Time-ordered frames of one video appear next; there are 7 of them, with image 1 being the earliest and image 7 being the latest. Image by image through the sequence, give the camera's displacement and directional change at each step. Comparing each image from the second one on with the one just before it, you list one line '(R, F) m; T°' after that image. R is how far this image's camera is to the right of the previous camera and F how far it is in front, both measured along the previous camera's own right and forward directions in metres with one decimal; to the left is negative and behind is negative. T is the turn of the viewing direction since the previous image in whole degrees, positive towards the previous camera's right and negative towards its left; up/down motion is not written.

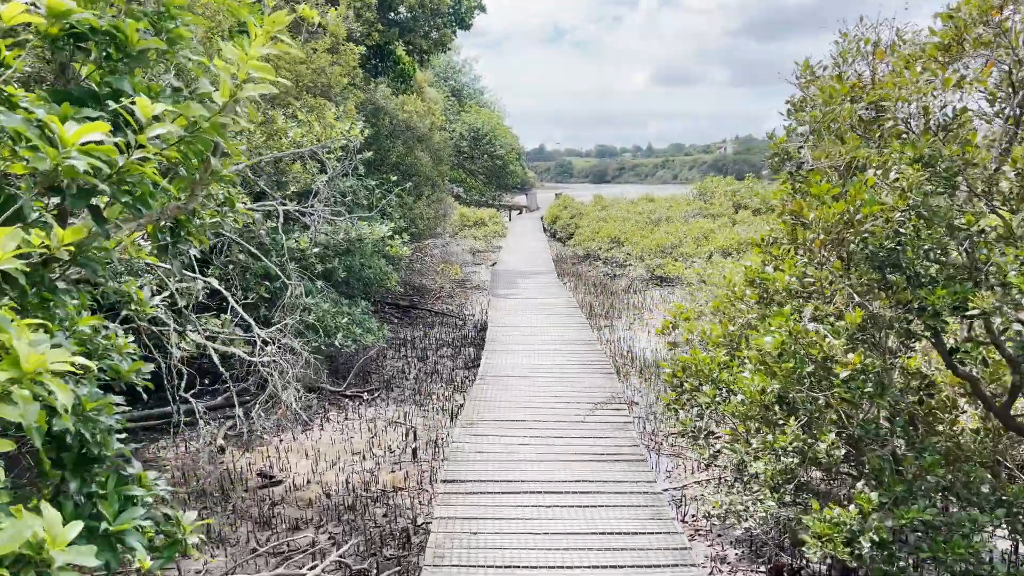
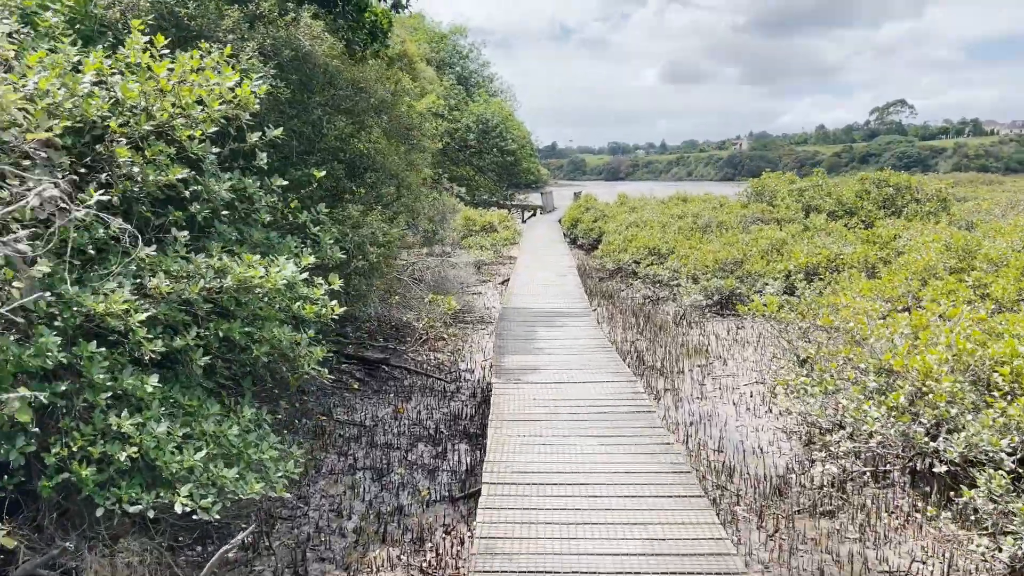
(0.0, +3.3) m; -1°
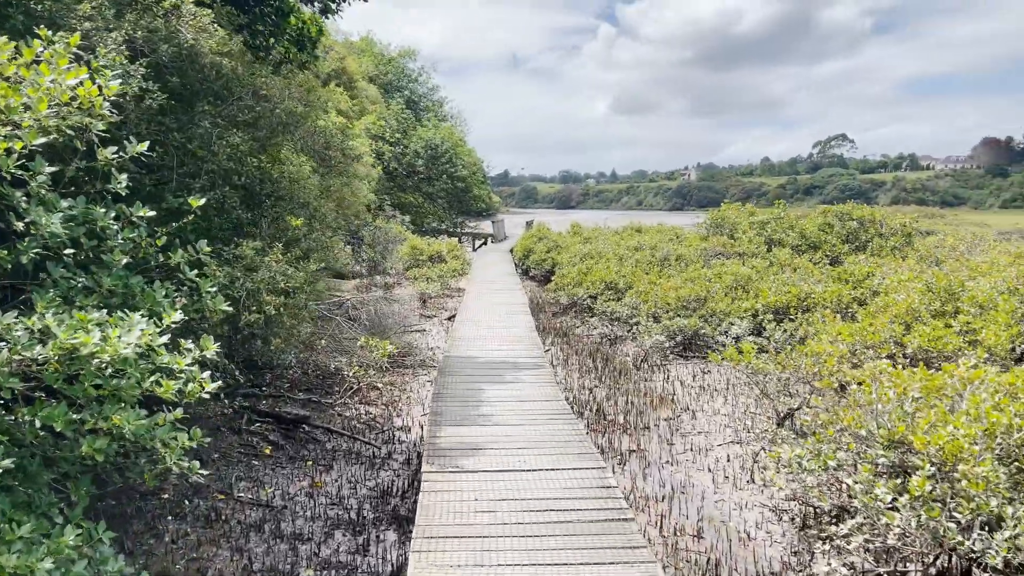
(+0.1, +0.9) m; +3°
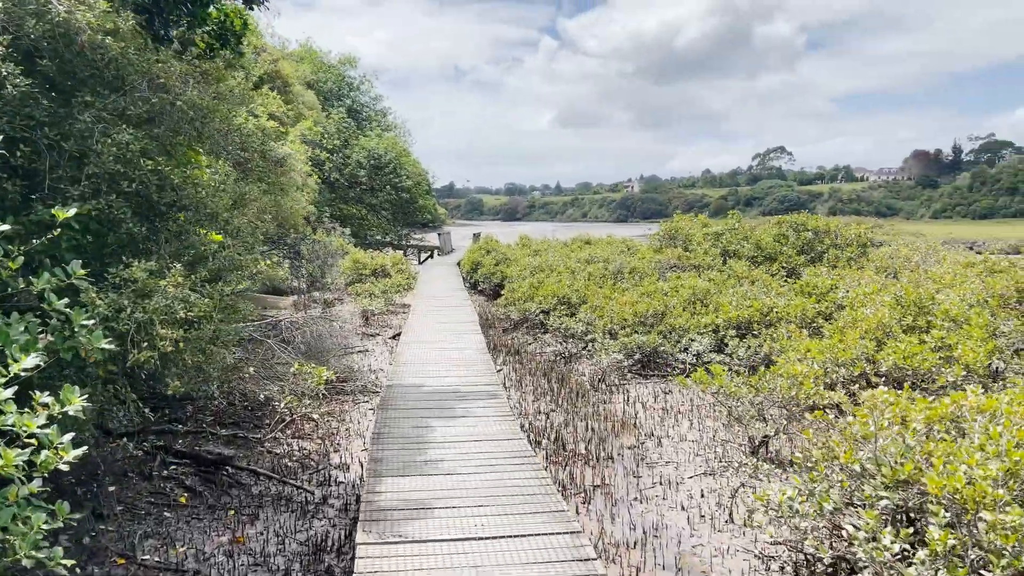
(0.0, +0.6) m; +4°
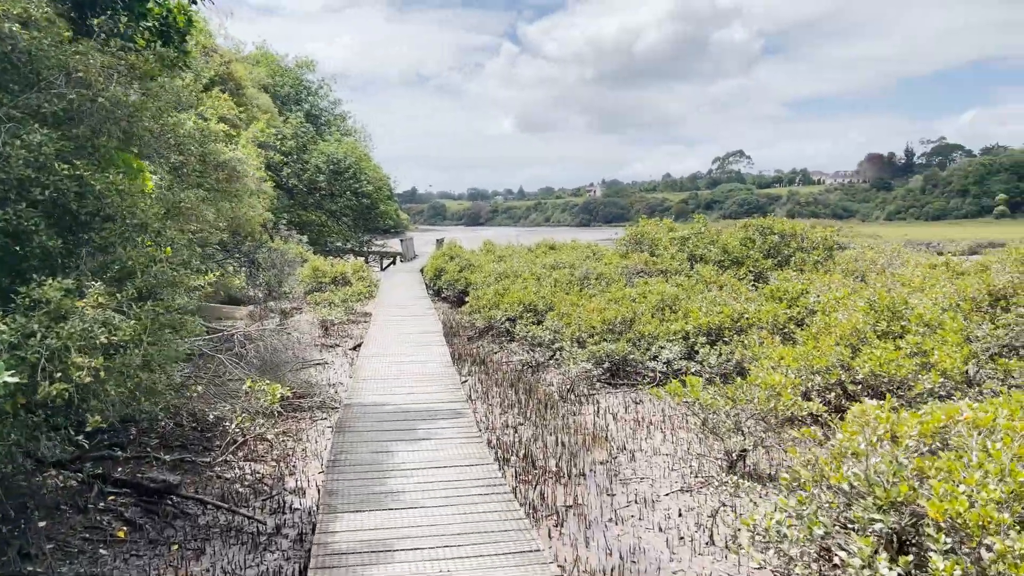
(0.0, +0.3) m; +3°
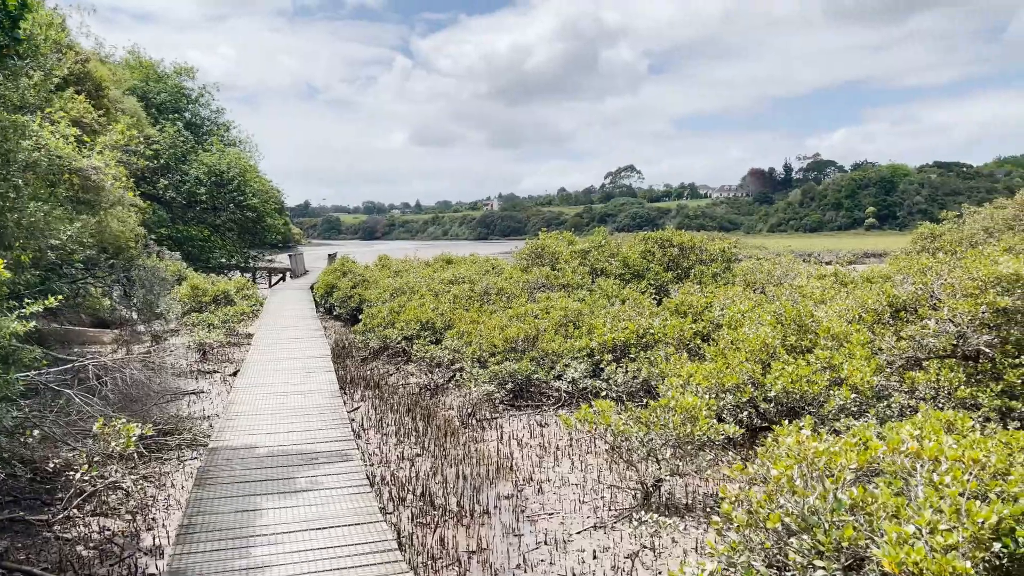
(0.0, +0.5) m; +7°
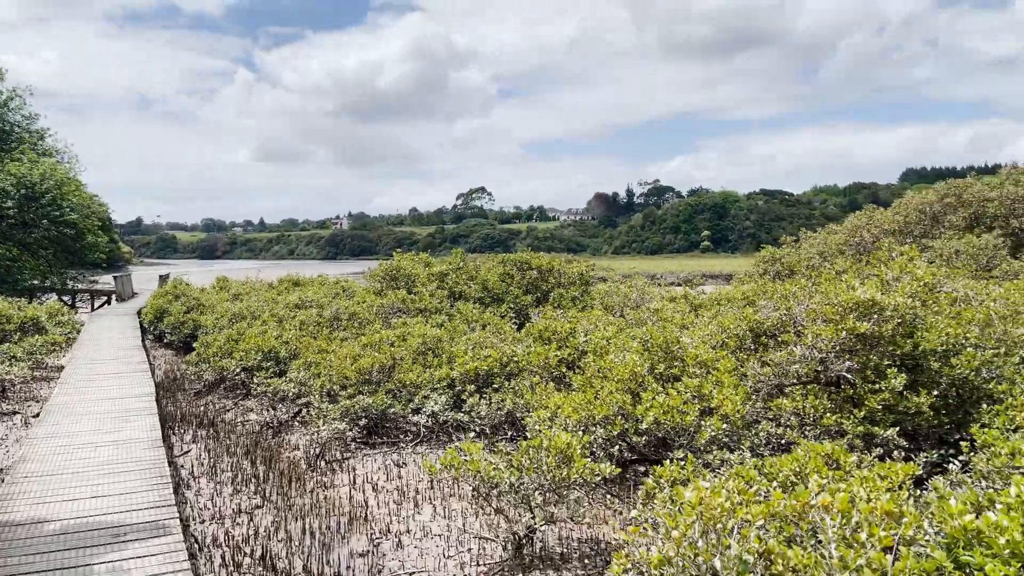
(0.0, +0.5) m; +11°
